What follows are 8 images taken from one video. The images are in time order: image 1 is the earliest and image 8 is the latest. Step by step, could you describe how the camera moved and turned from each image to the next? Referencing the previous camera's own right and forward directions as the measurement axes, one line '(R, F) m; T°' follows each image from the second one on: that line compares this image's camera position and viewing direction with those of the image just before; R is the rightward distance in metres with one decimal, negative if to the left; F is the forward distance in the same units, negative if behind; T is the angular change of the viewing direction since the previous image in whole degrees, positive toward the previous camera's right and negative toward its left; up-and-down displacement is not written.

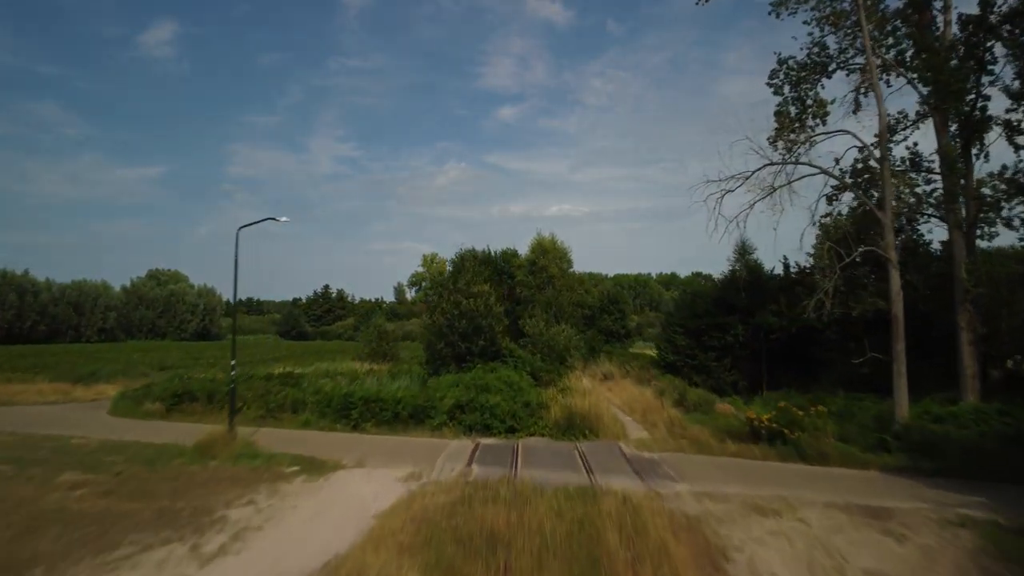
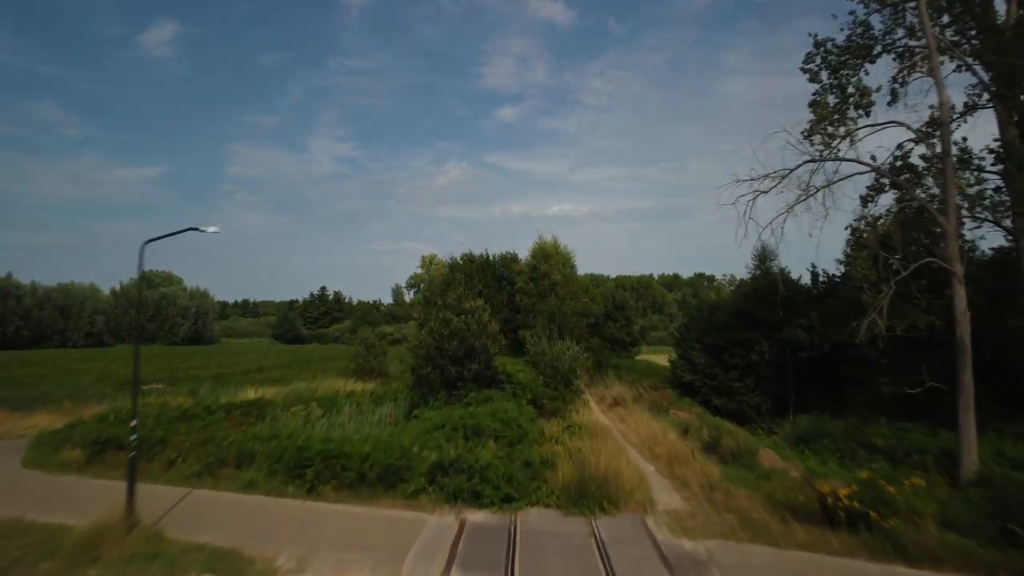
(+0.1, +2.9) m; 0°
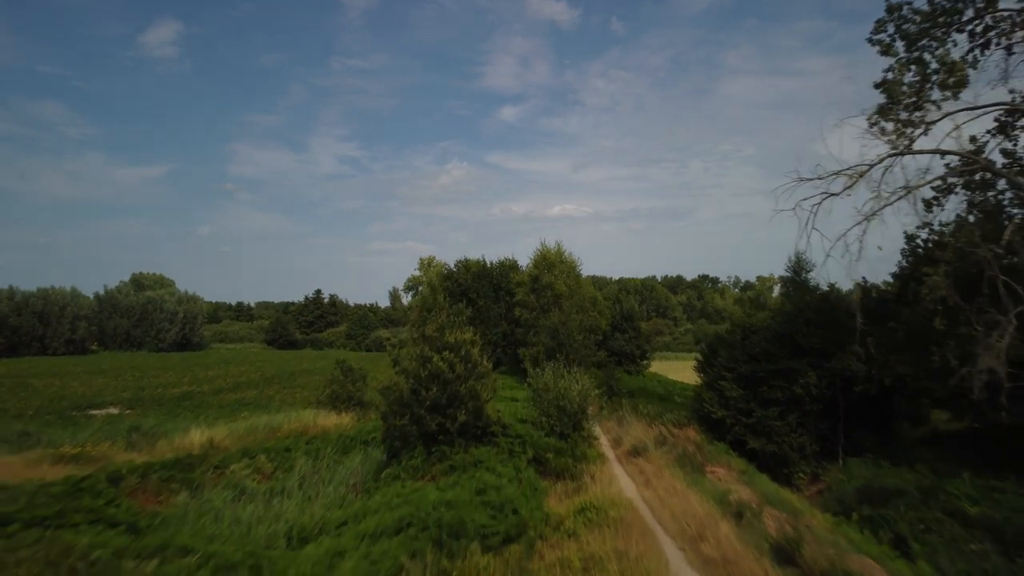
(+0.1, +4.1) m; 0°
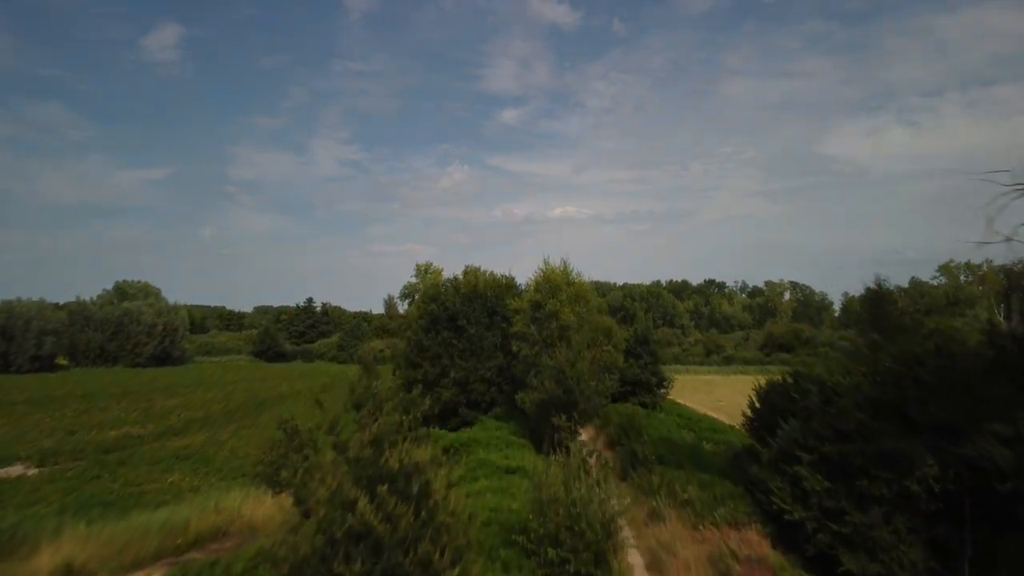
(+0.2, +6.4) m; 0°
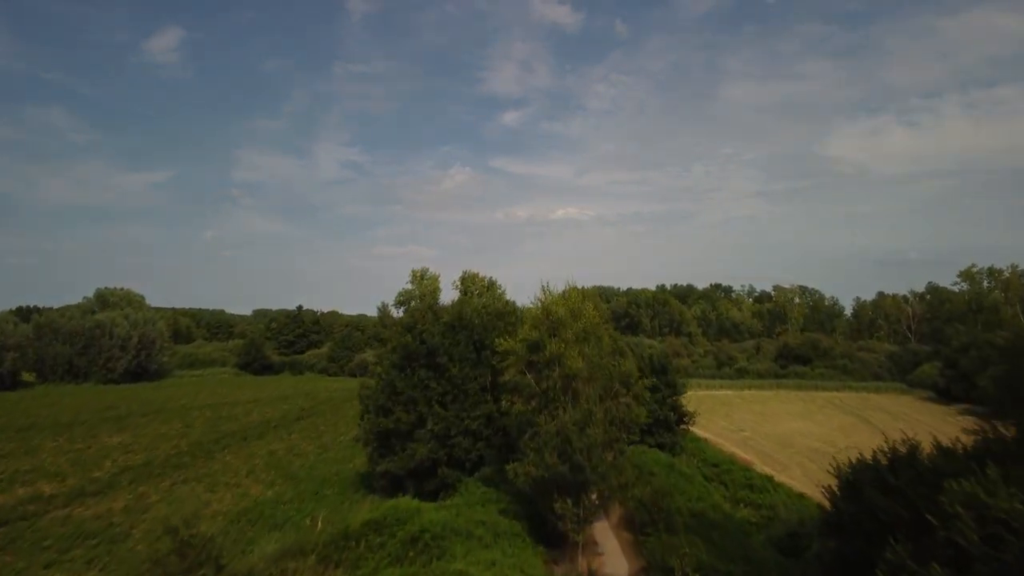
(+0.4, +6.3) m; 0°
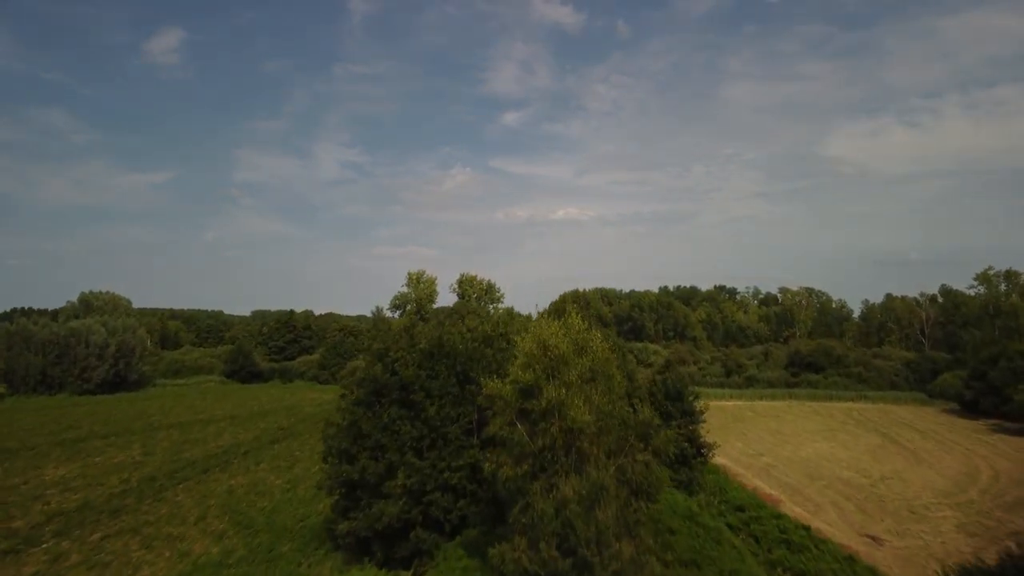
(+0.4, +4.8) m; 0°
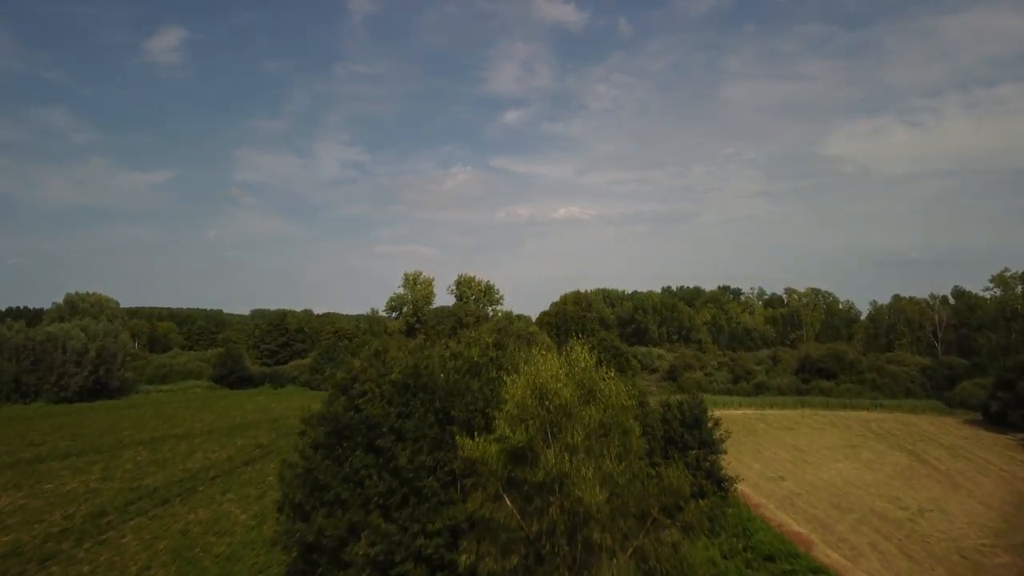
(+0.3, +4.1) m; 0°
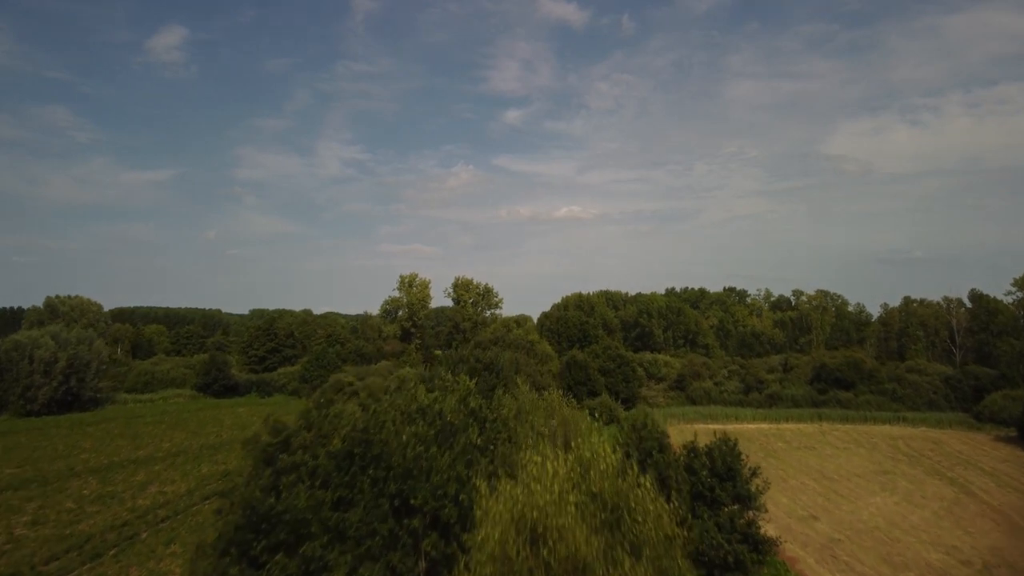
(+0.3, +5.3) m; 0°
